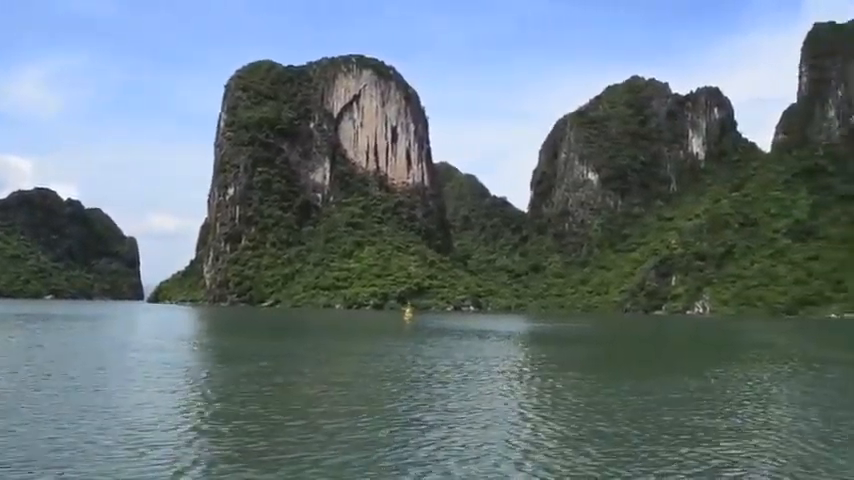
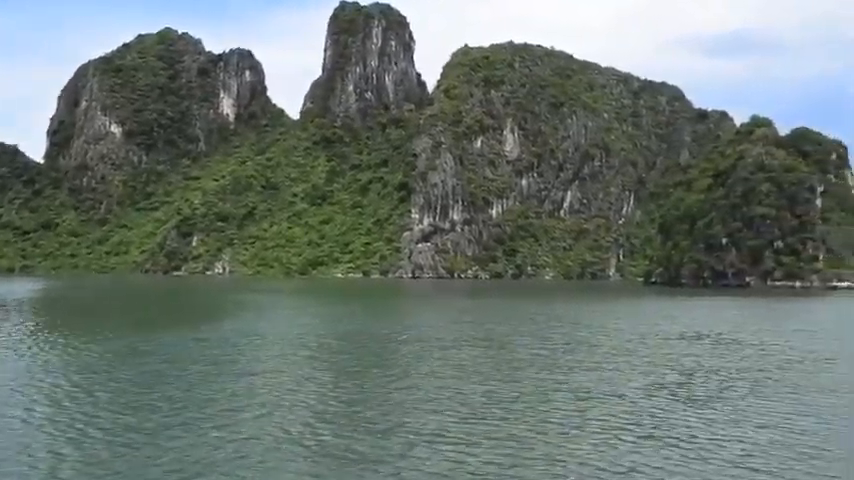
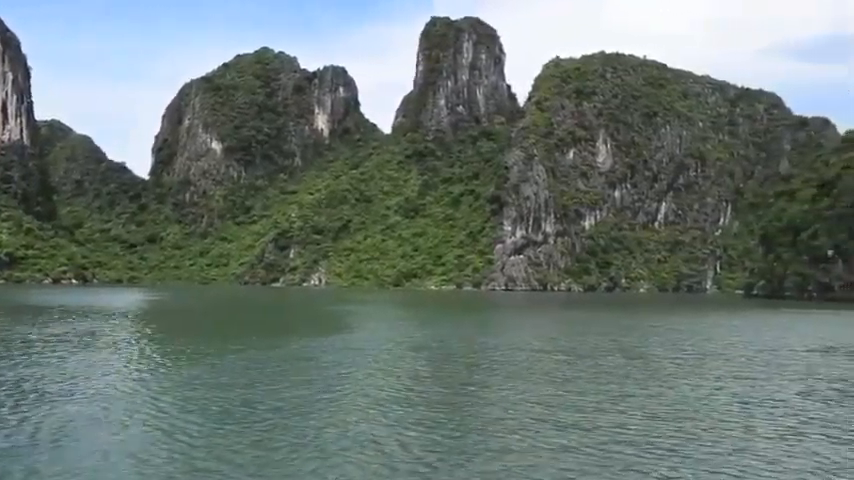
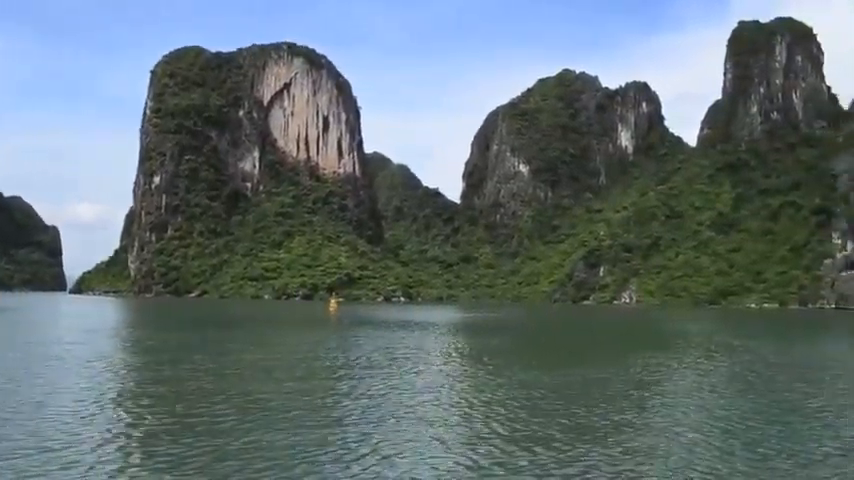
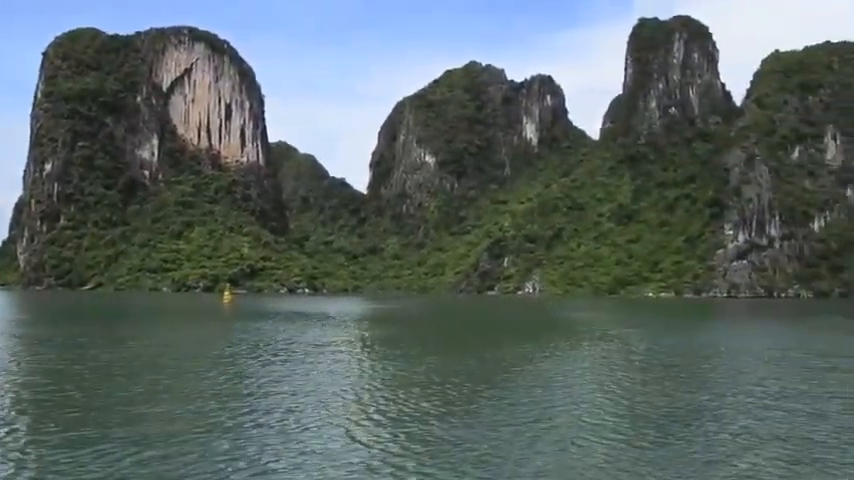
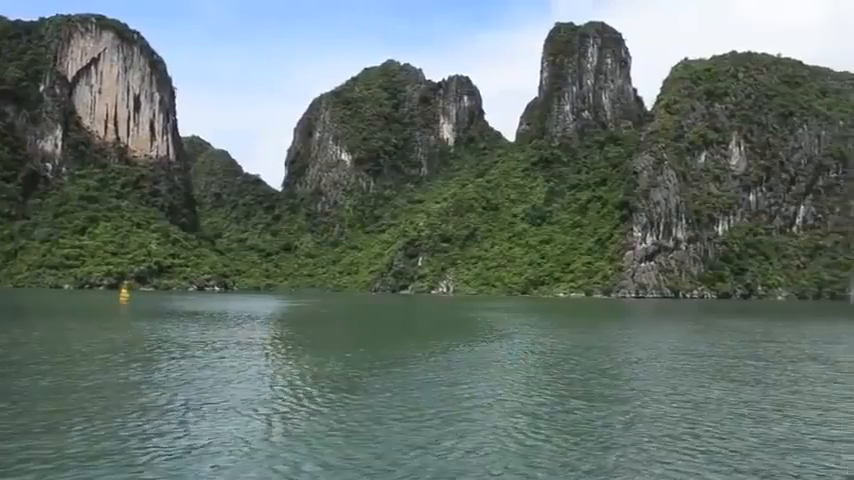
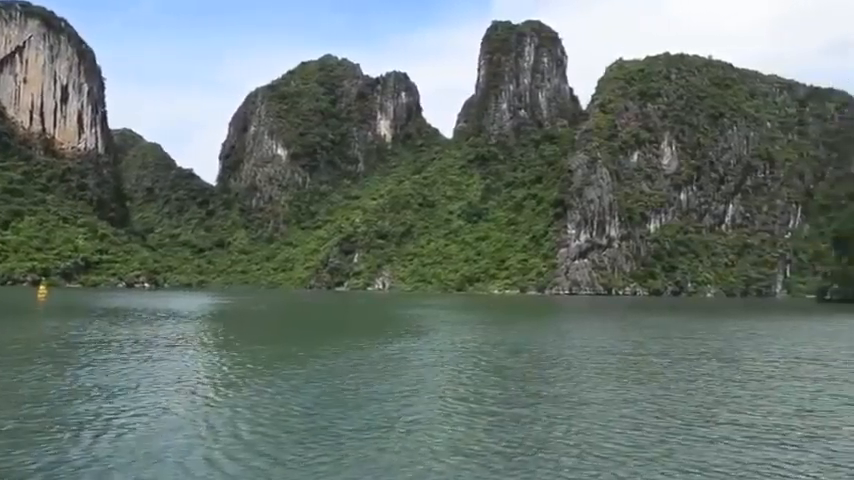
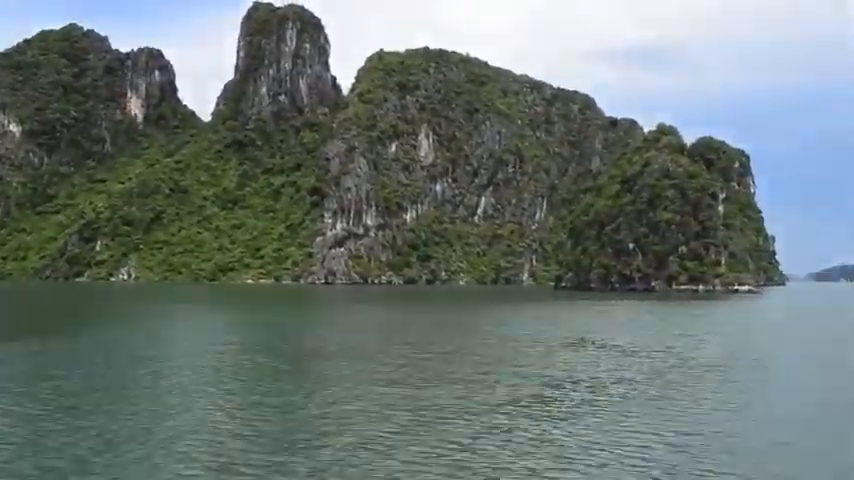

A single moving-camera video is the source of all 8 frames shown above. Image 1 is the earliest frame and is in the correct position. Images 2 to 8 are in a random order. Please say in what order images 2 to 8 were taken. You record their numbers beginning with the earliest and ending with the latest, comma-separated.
4, 5, 6, 7, 3, 2, 8
